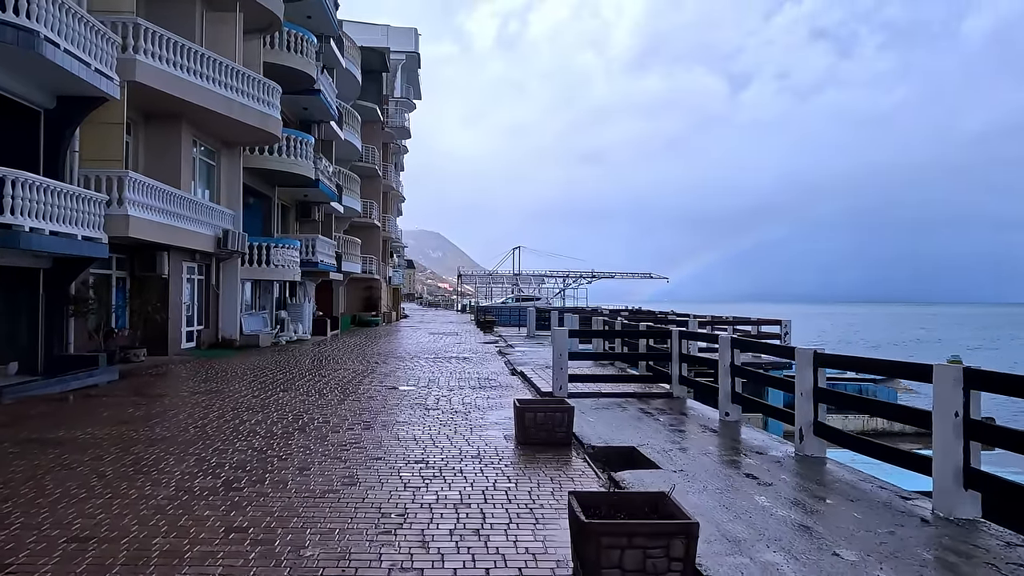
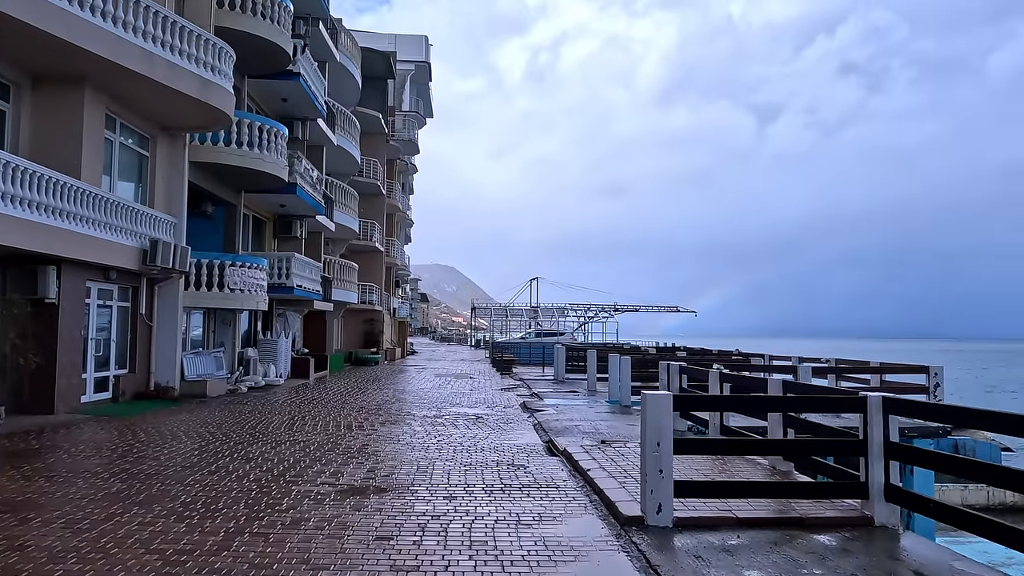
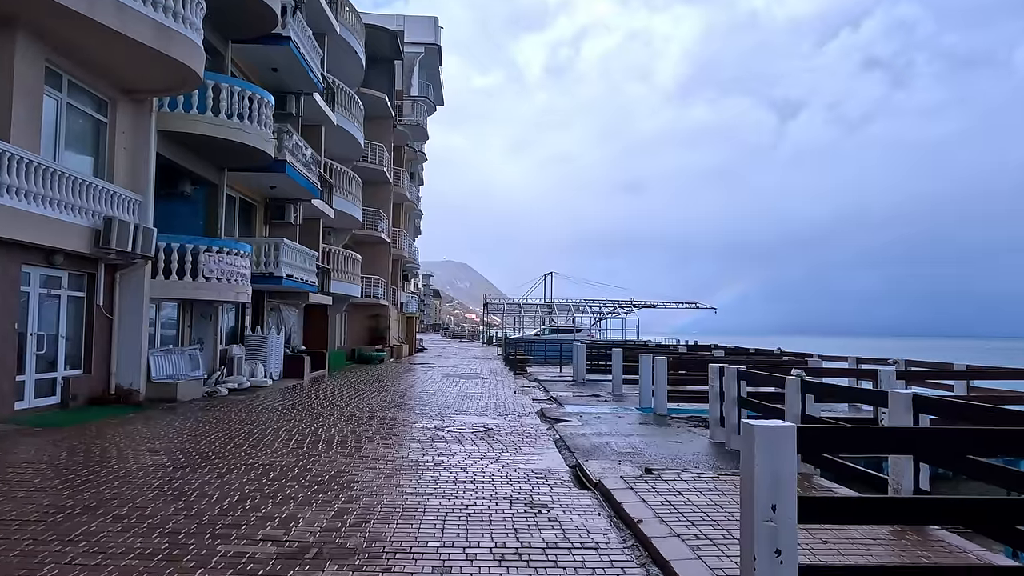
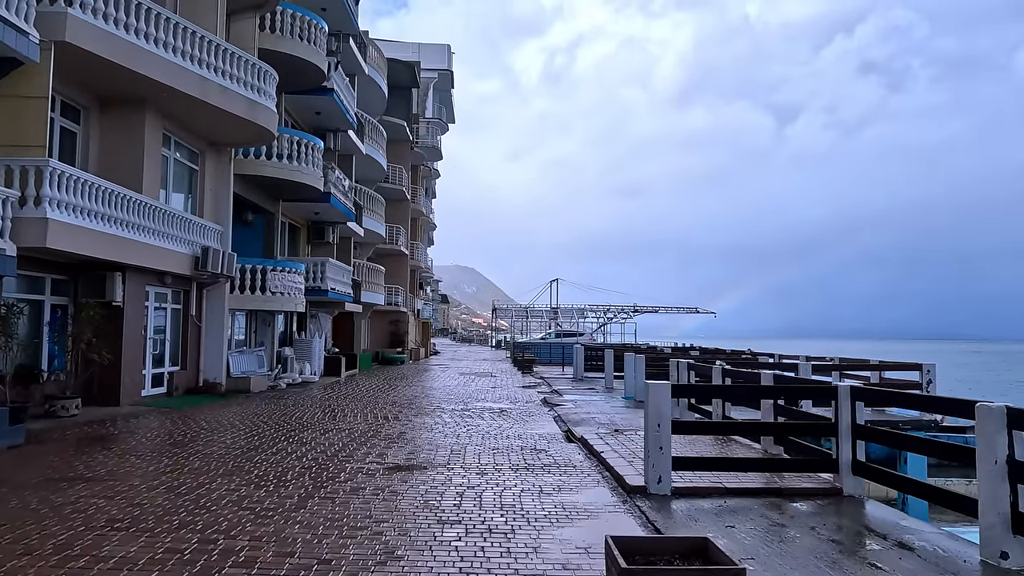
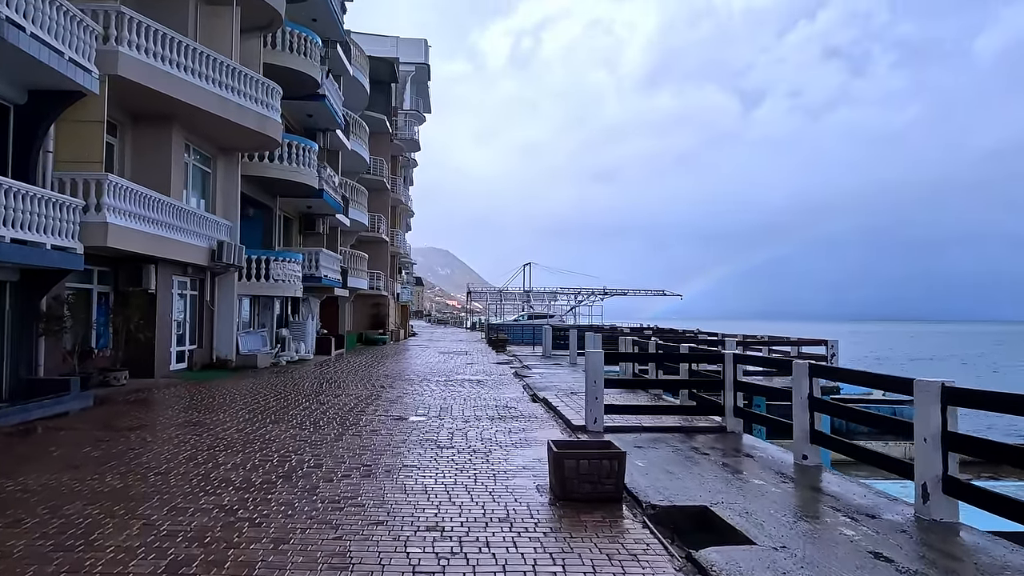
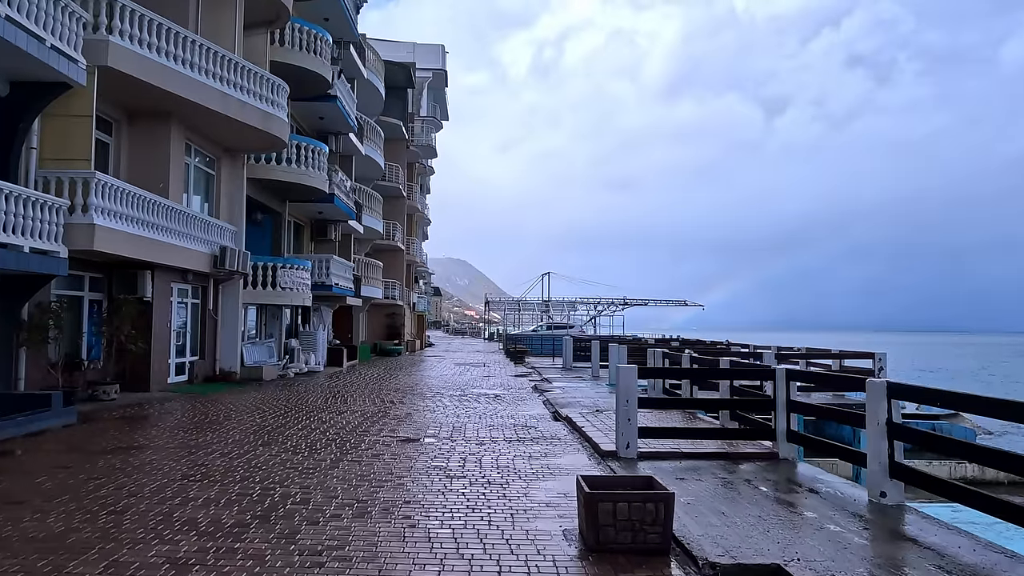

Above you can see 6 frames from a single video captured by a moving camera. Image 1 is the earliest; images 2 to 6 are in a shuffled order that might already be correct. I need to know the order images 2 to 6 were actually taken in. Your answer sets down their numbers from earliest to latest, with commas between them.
5, 6, 4, 2, 3
